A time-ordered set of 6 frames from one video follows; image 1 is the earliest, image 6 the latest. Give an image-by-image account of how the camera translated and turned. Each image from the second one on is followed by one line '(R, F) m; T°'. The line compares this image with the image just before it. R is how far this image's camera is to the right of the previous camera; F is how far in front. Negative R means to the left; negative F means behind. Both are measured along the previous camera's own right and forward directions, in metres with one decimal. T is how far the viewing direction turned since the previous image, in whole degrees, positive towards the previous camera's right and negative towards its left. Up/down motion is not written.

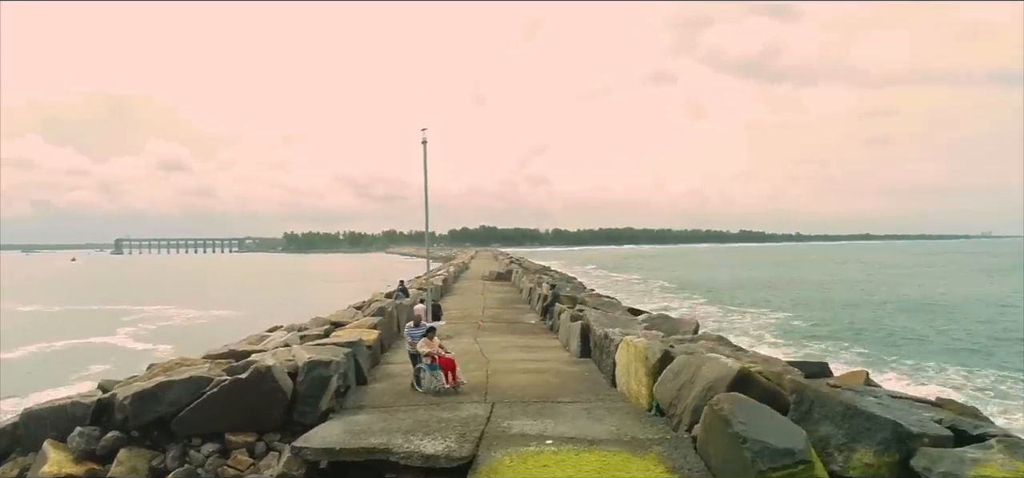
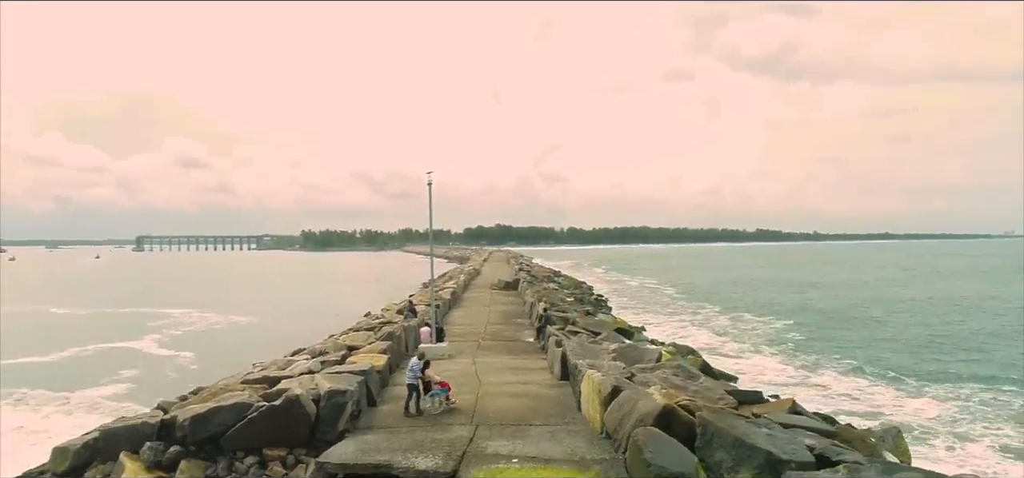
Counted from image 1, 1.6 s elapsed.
(+0.2, -0.9) m; -1°
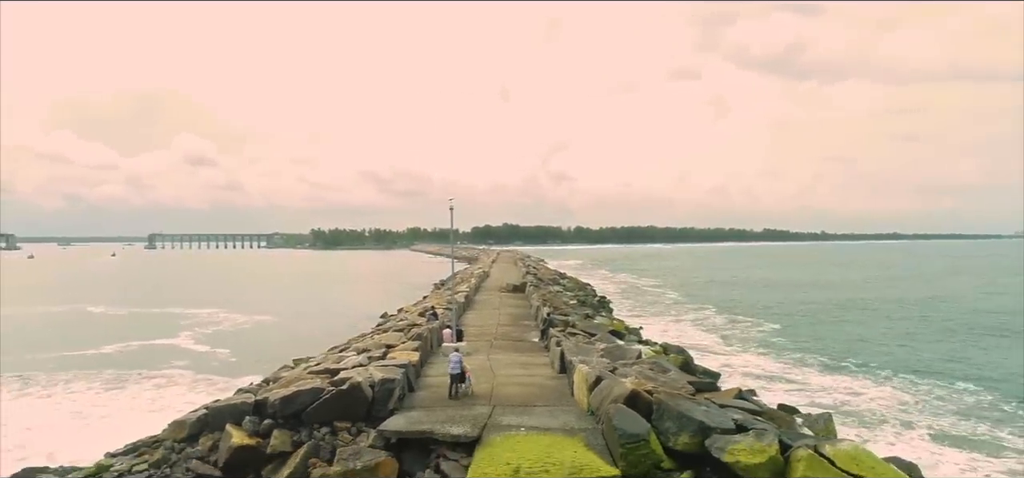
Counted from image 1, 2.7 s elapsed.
(0.0, -1.5) m; -1°
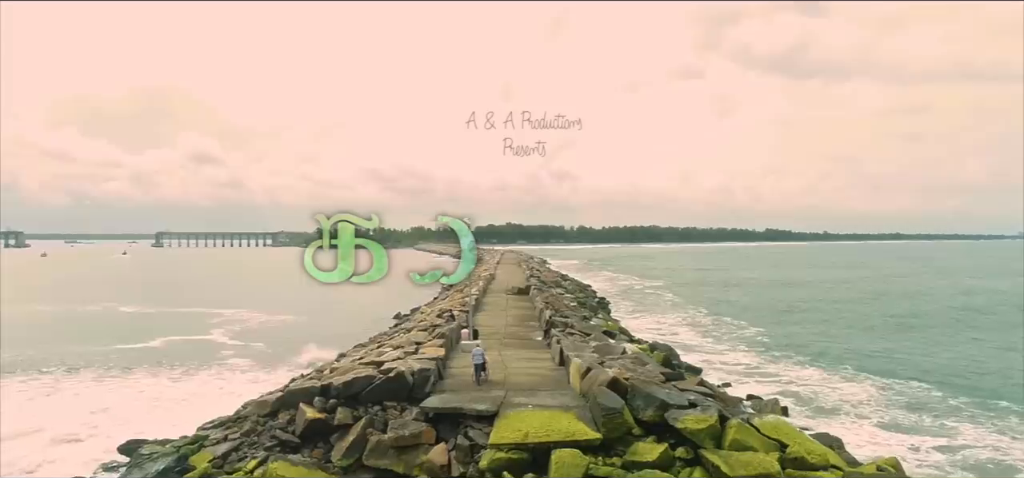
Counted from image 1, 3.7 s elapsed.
(-0.1, -1.8) m; 0°
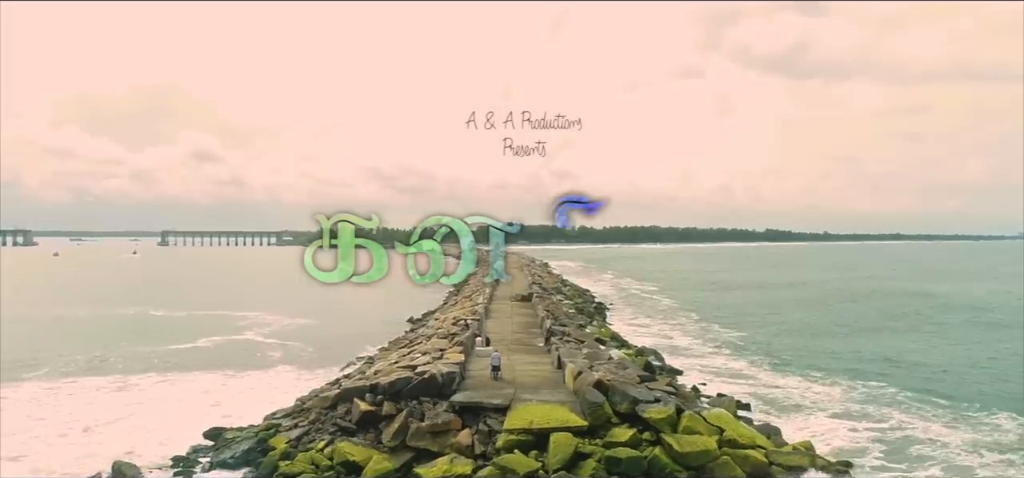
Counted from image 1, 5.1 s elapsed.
(-0.1, -2.2) m; 0°
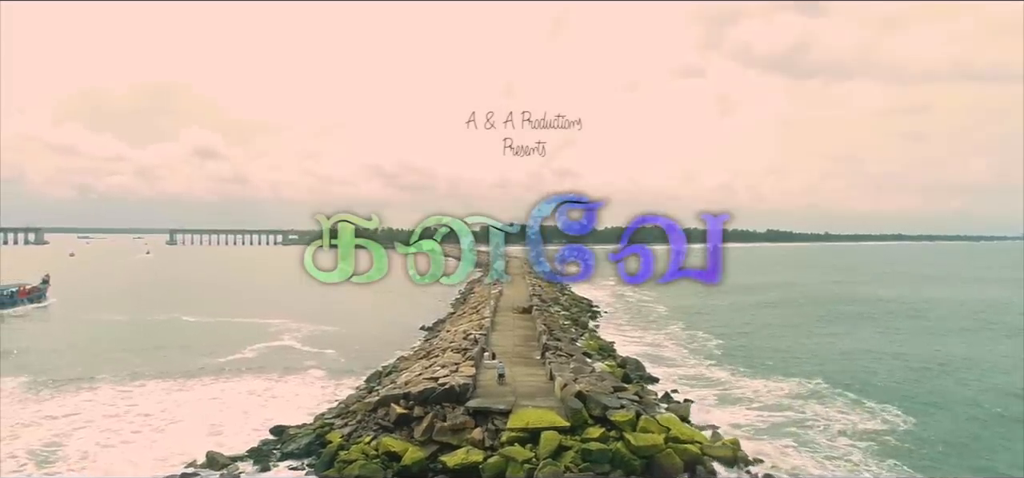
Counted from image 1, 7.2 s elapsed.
(0.0, -3.0) m; 0°
